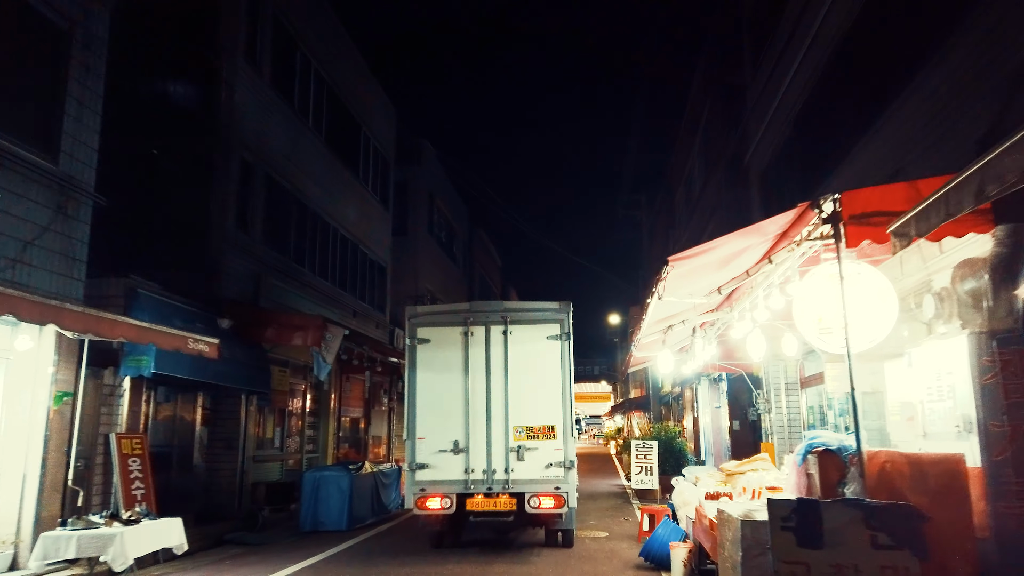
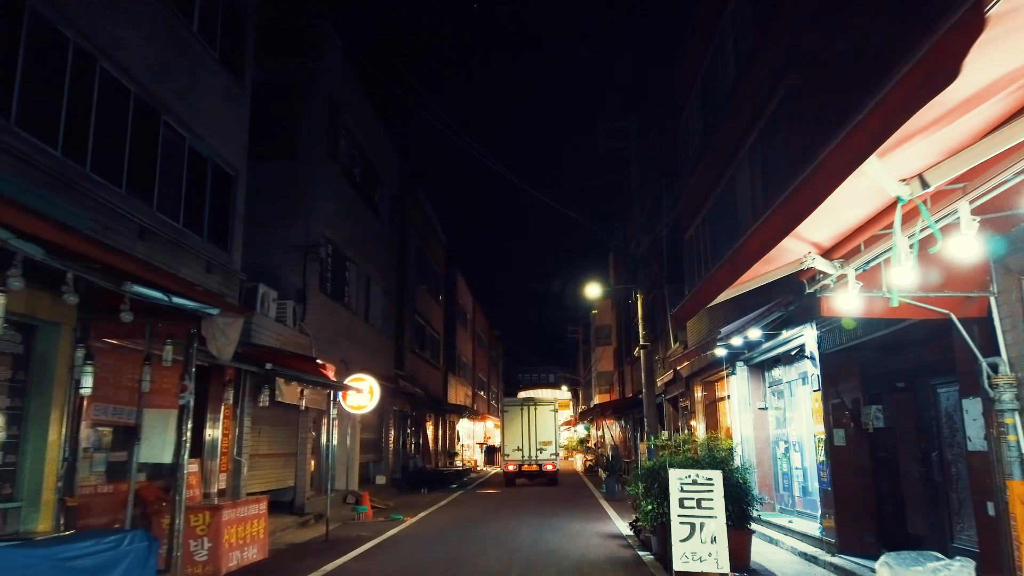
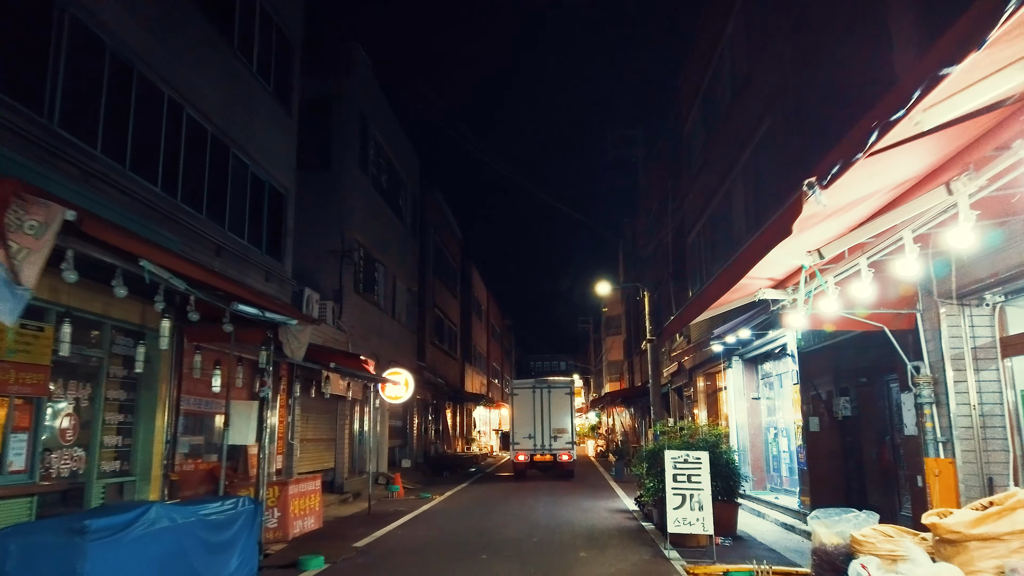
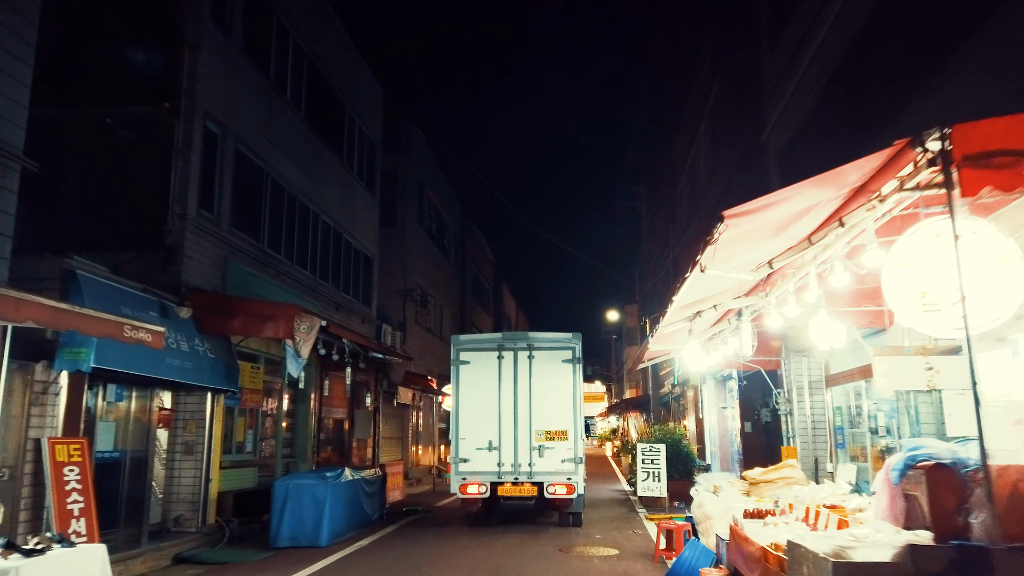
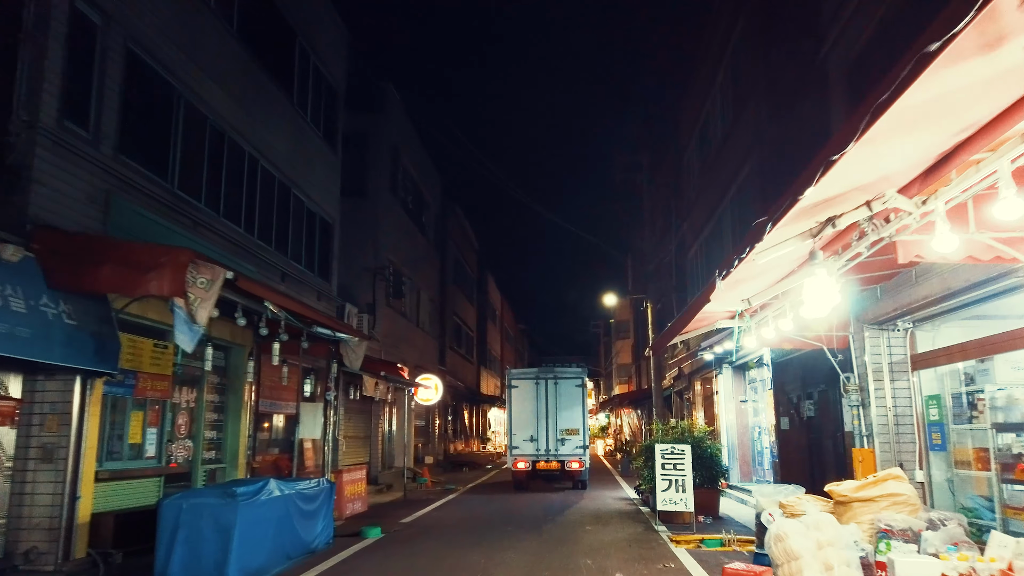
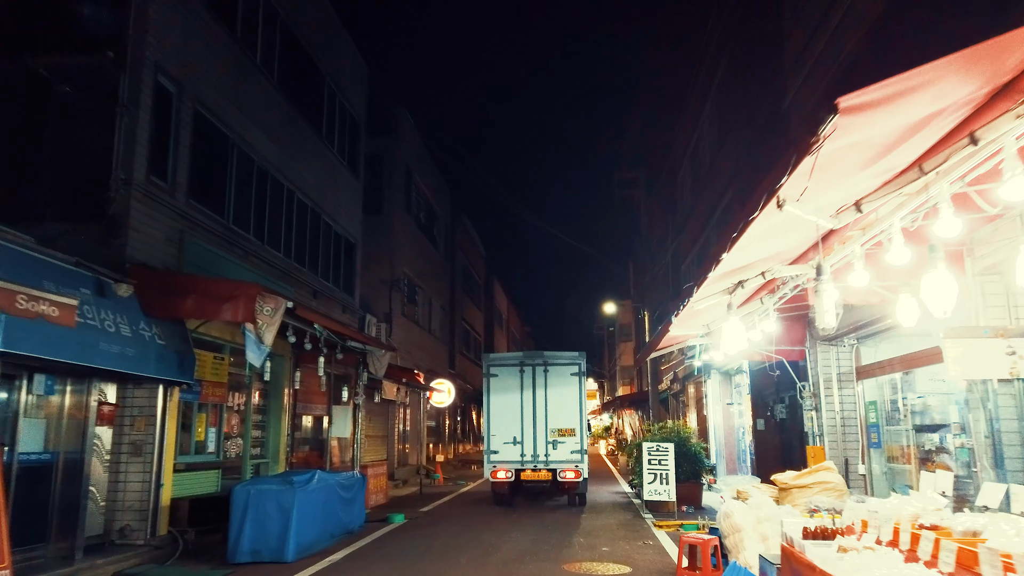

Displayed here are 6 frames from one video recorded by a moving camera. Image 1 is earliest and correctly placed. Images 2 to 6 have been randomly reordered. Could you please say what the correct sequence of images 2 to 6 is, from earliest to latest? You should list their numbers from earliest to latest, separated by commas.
4, 6, 5, 3, 2
